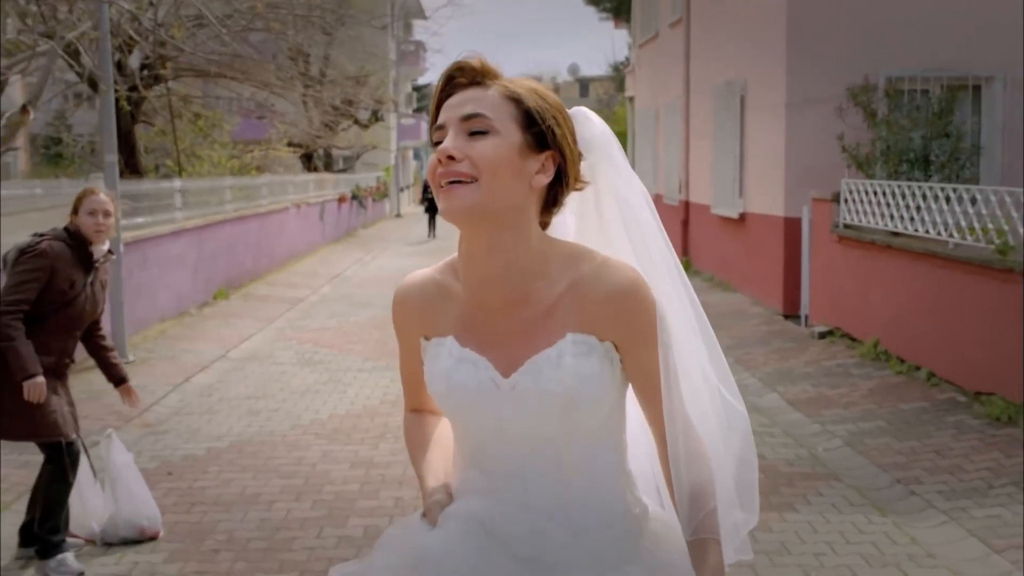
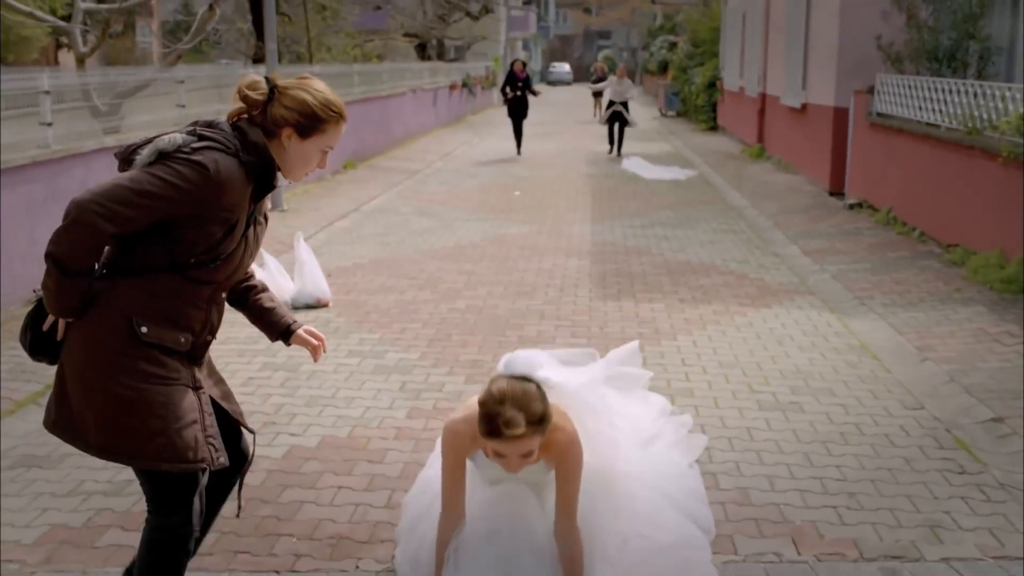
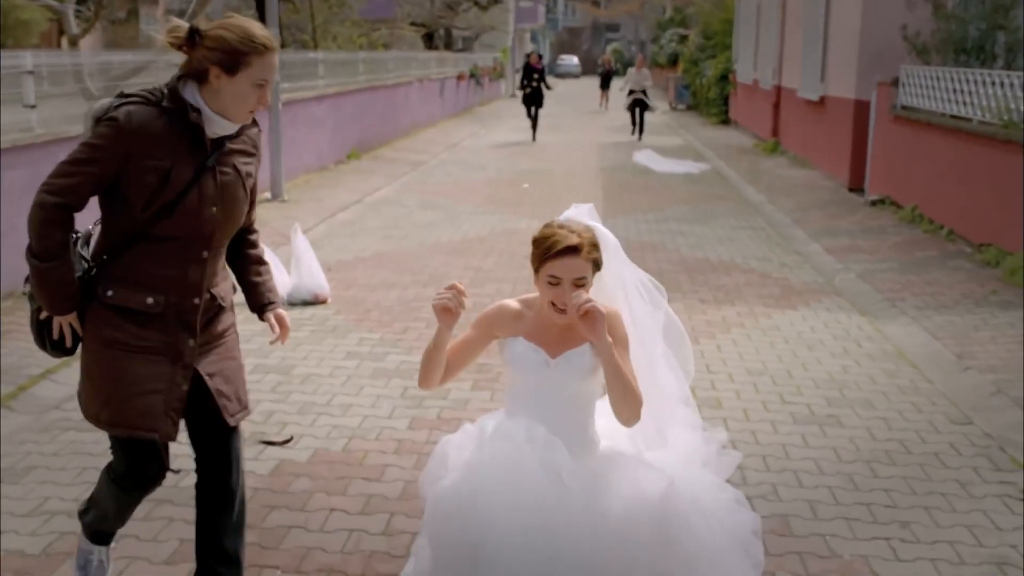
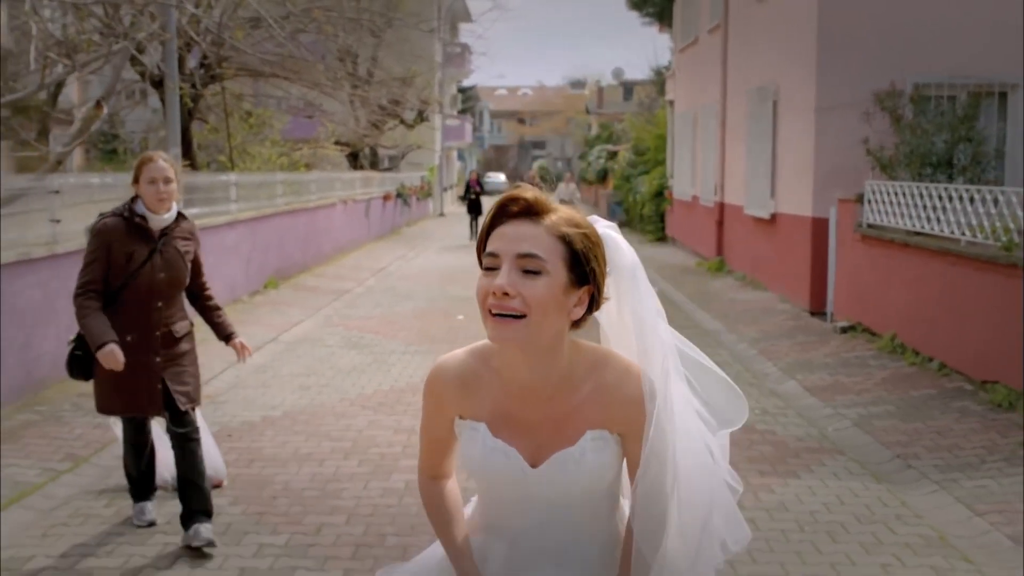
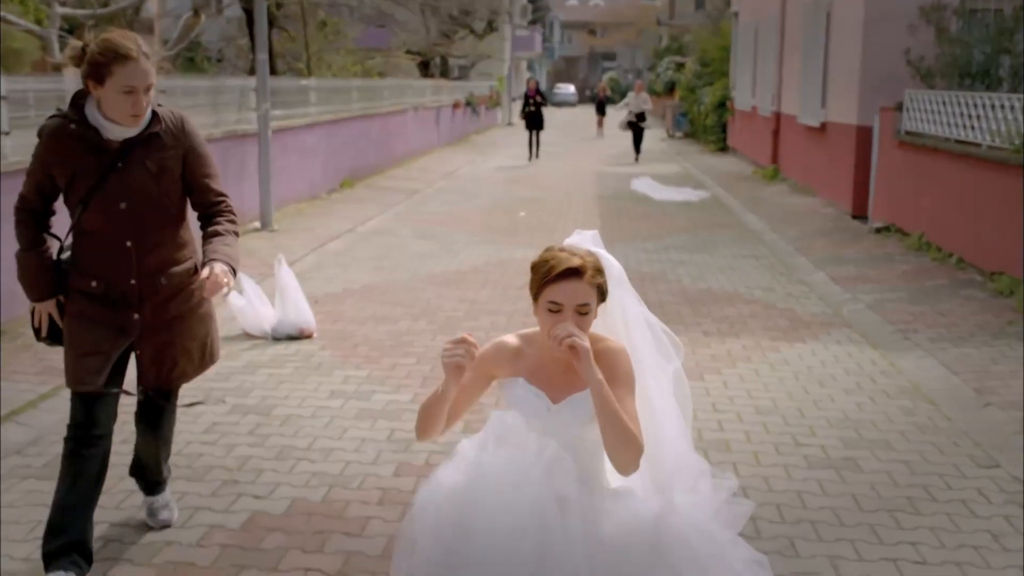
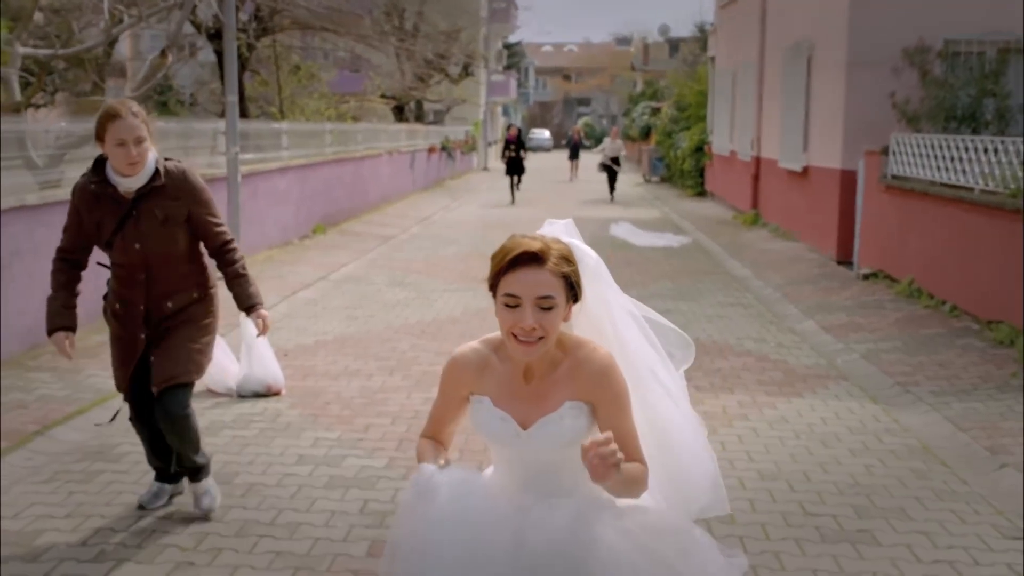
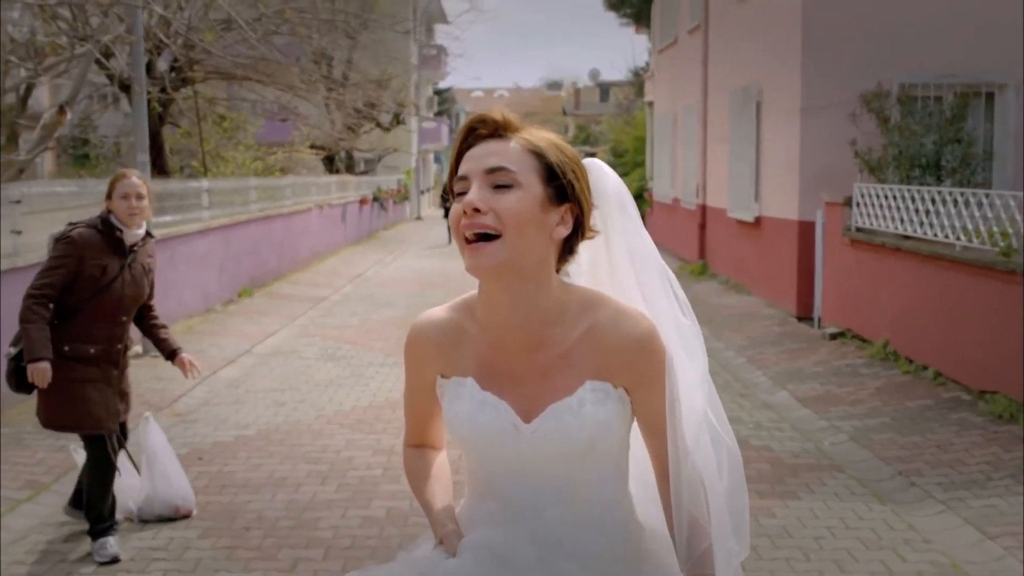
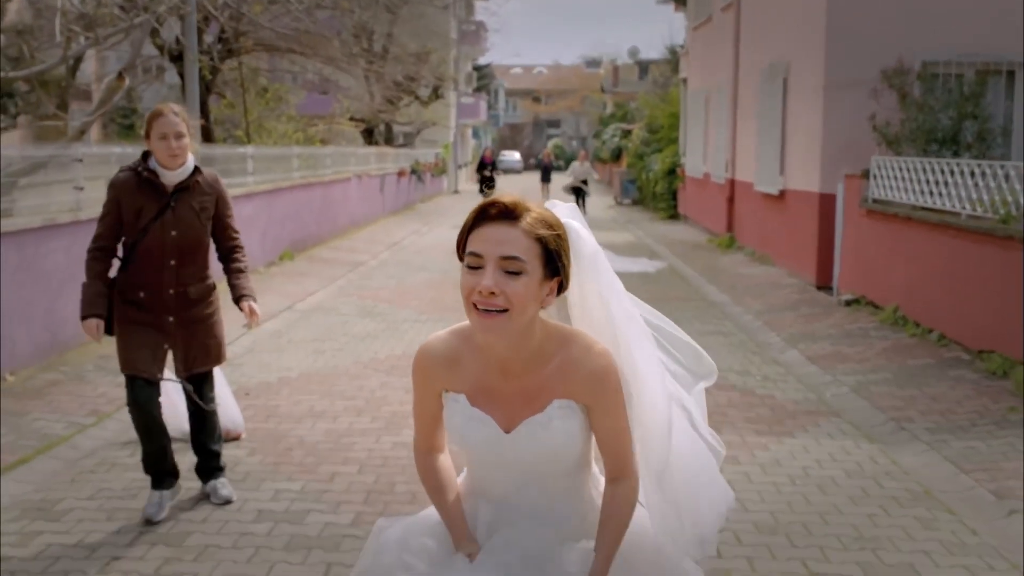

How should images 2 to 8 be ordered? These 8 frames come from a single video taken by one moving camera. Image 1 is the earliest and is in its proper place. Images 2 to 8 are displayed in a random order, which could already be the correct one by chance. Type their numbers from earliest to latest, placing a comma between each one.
7, 4, 8, 6, 5, 3, 2
